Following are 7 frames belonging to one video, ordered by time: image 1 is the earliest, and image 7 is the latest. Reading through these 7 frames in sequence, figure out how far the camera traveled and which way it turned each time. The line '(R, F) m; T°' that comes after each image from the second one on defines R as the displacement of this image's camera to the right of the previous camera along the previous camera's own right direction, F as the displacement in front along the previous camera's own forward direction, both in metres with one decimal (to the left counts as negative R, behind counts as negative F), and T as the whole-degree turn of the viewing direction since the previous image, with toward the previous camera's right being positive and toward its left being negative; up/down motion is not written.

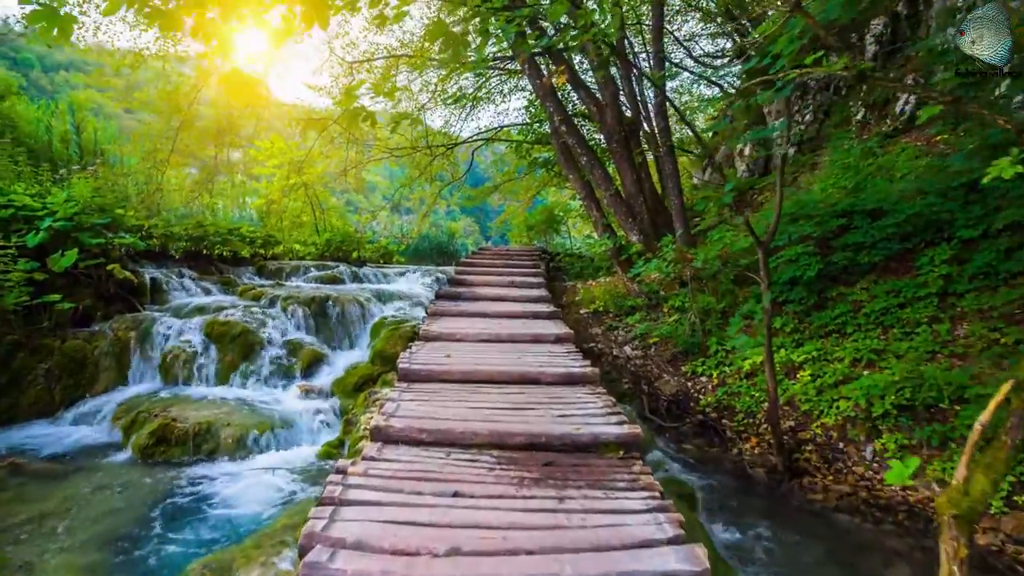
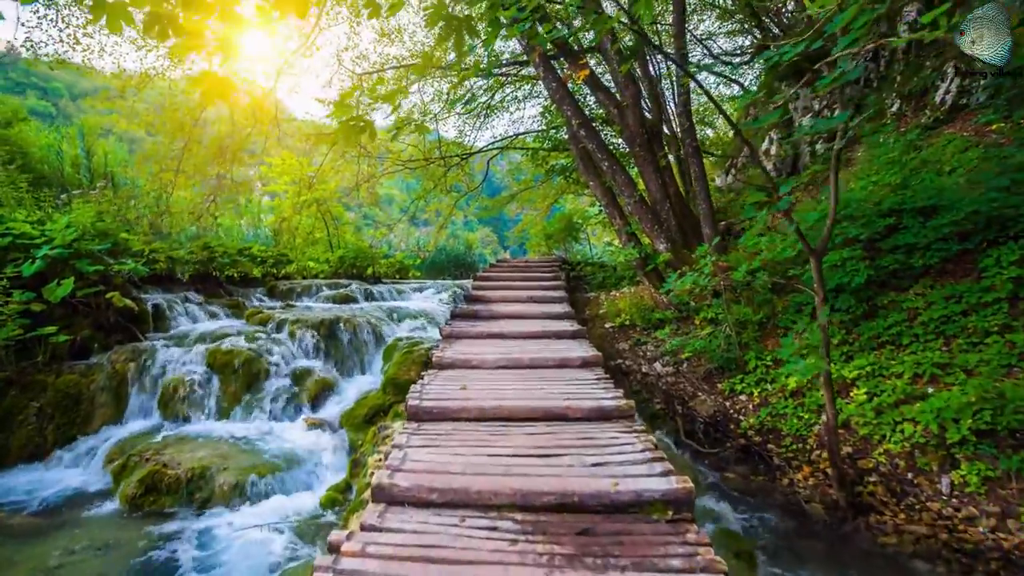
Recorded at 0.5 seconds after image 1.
(0.0, +0.3) m; -2°
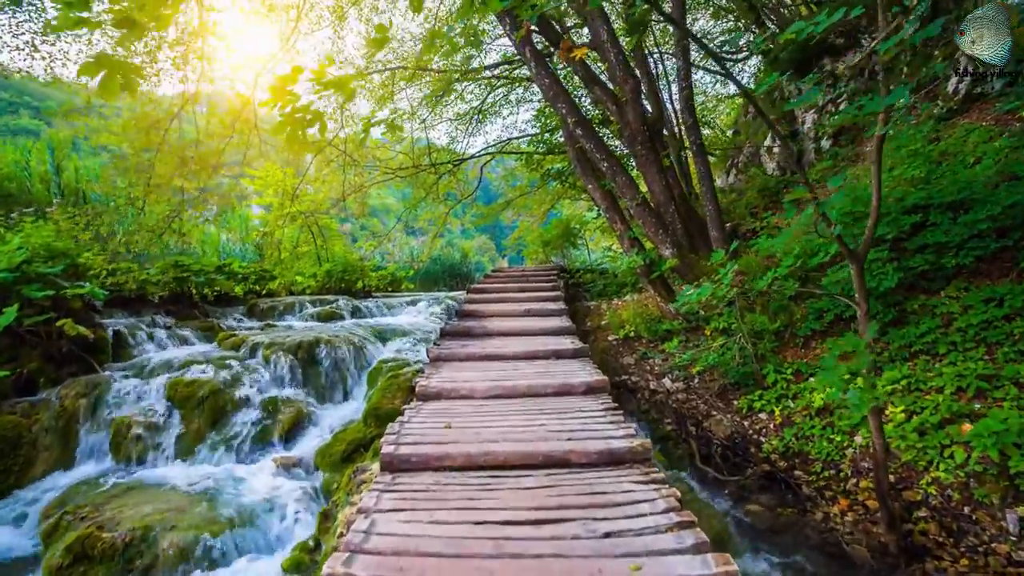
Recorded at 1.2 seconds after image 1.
(0.0, +0.4) m; 0°
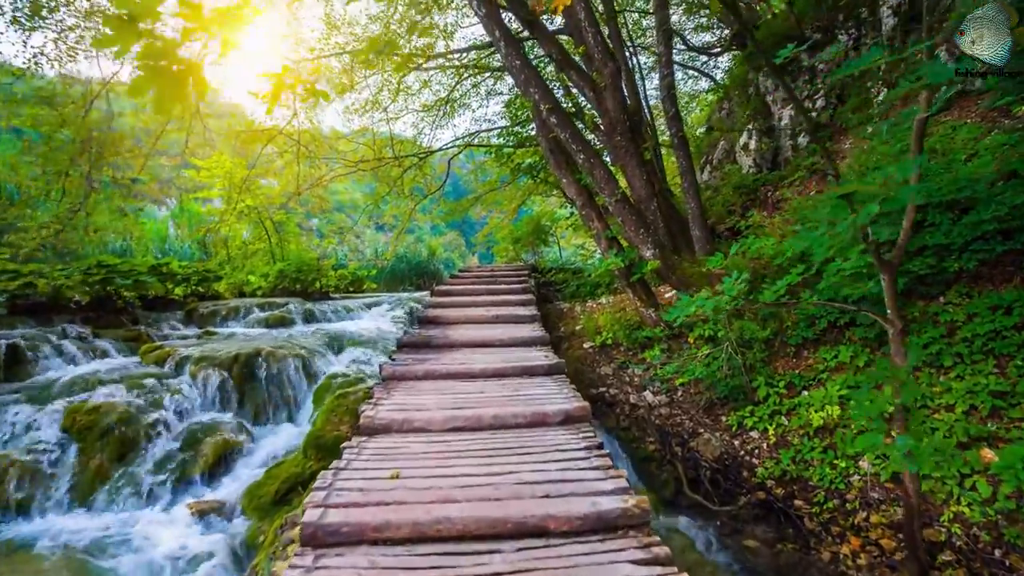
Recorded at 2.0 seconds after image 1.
(0.0, +0.4) m; +3°
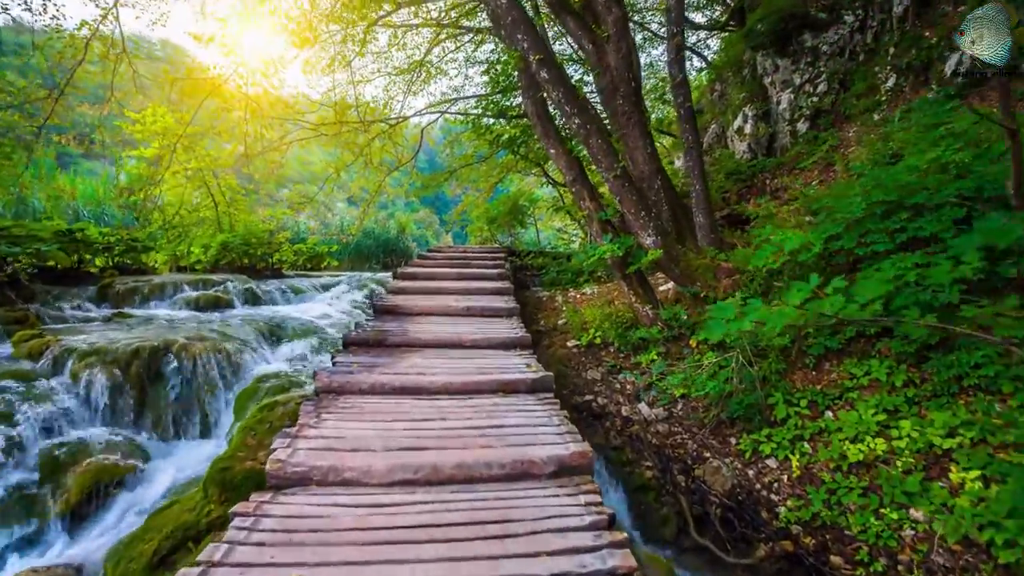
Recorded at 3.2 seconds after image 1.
(0.0, +0.7) m; +3°
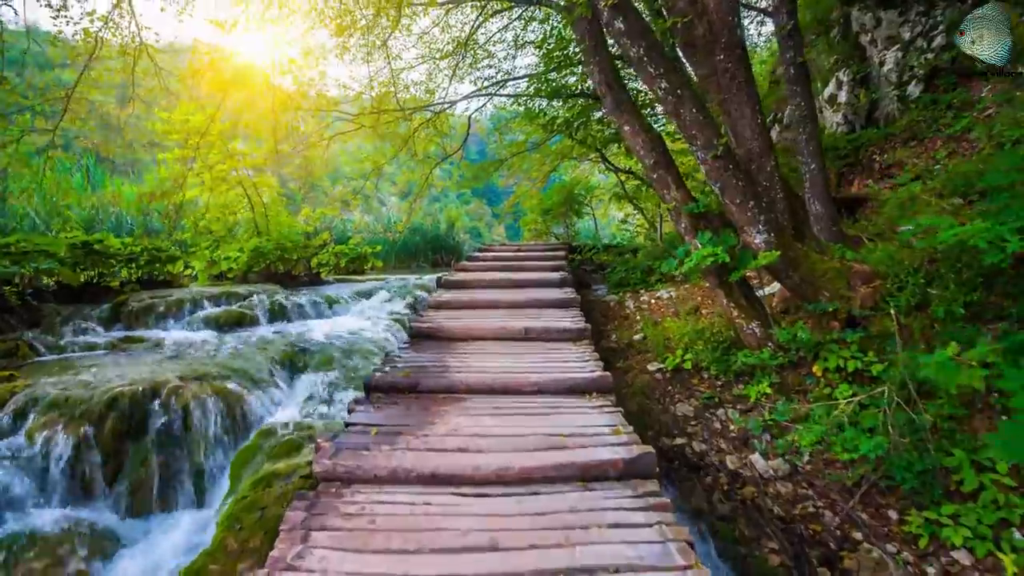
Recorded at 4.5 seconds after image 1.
(-0.1, +0.8) m; -6°
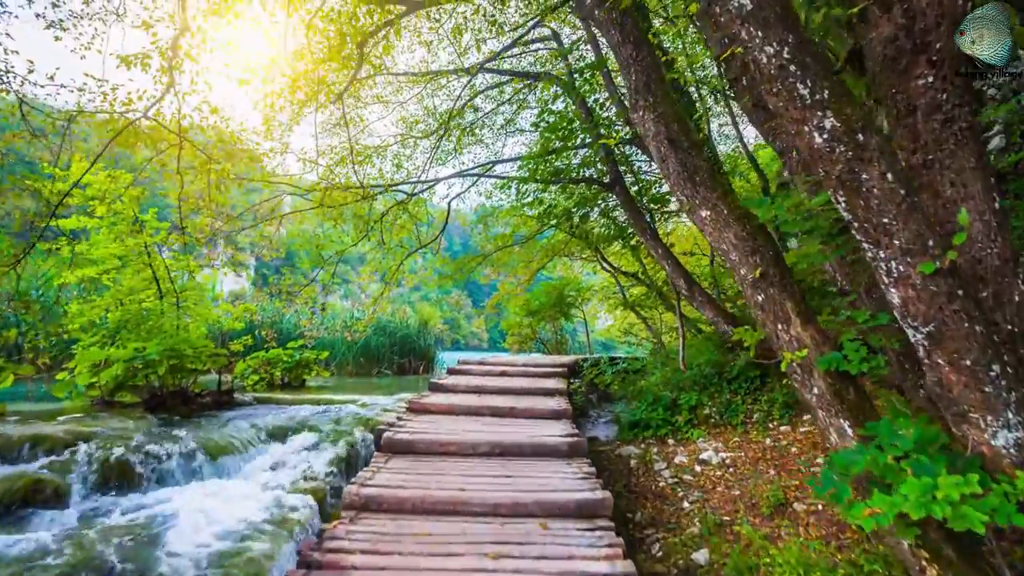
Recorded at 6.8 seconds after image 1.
(0.0, +1.5) m; +2°
